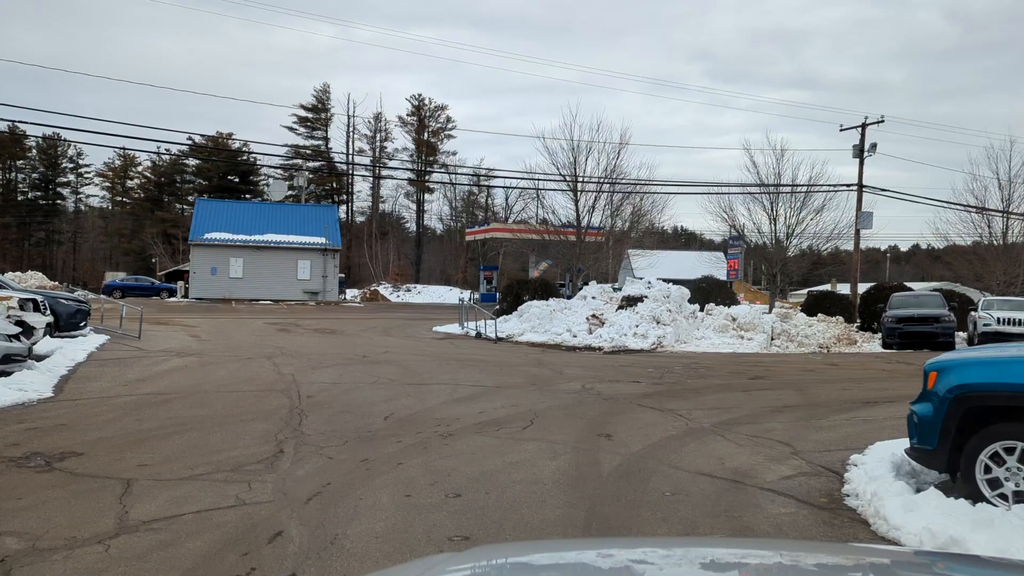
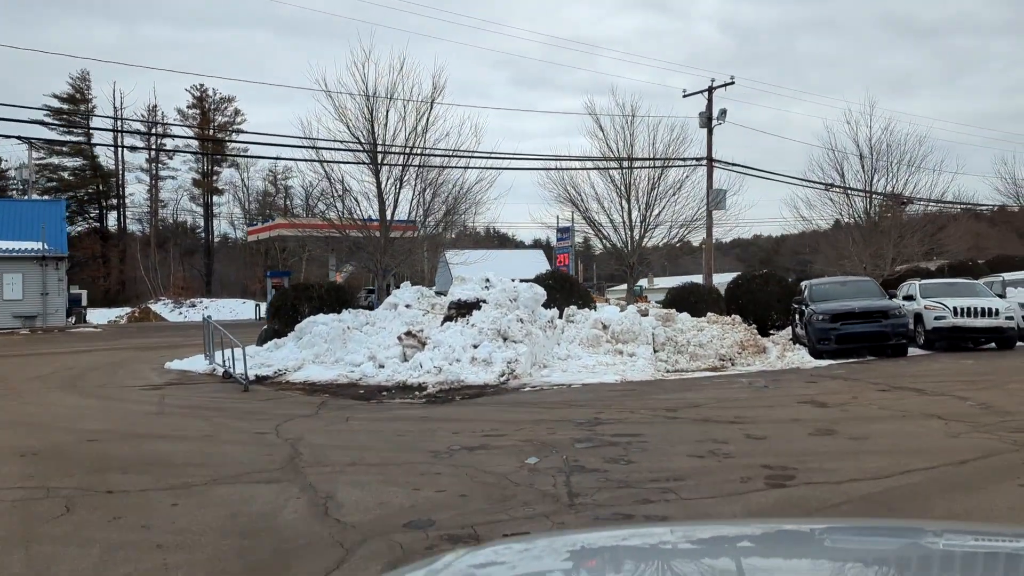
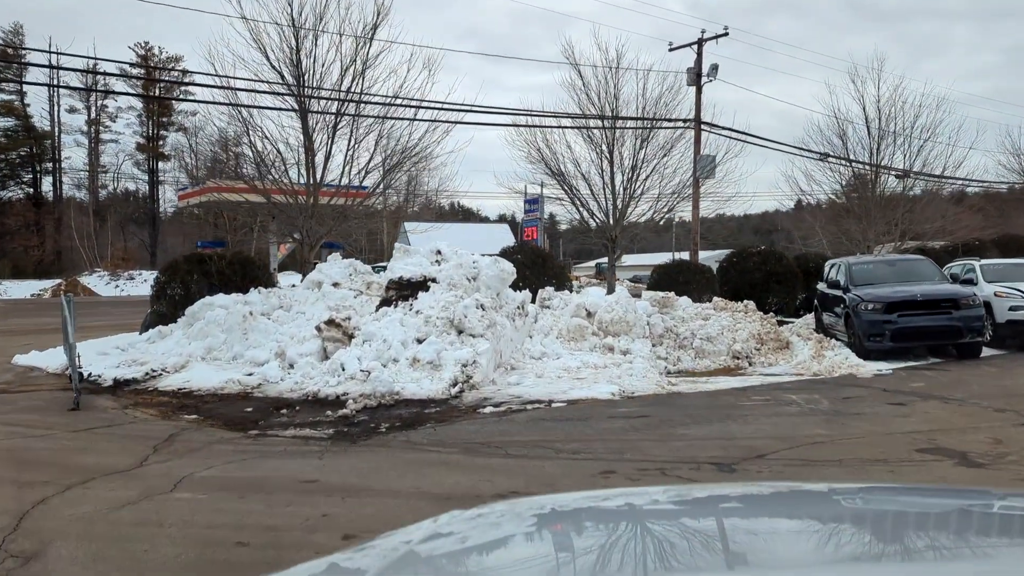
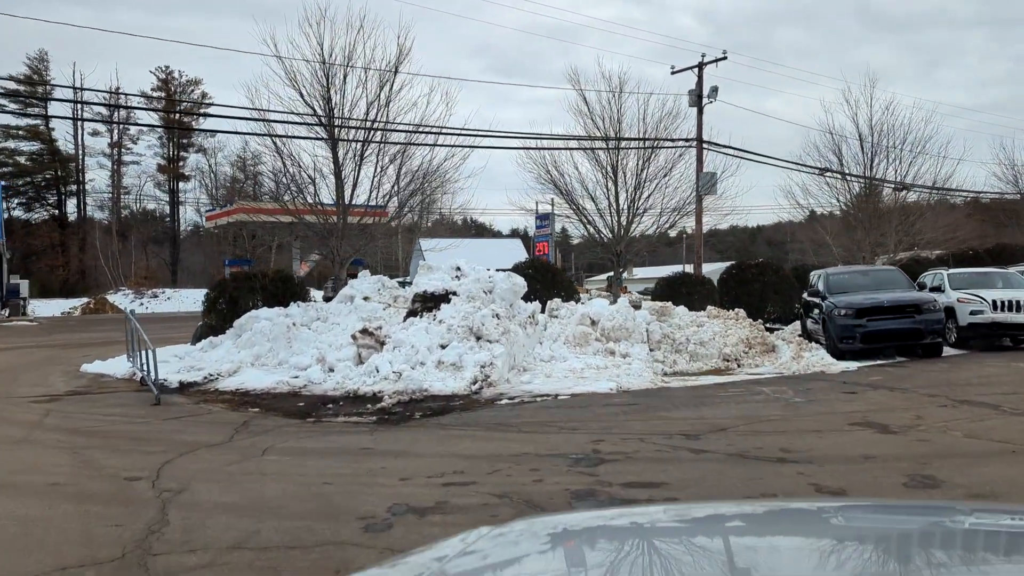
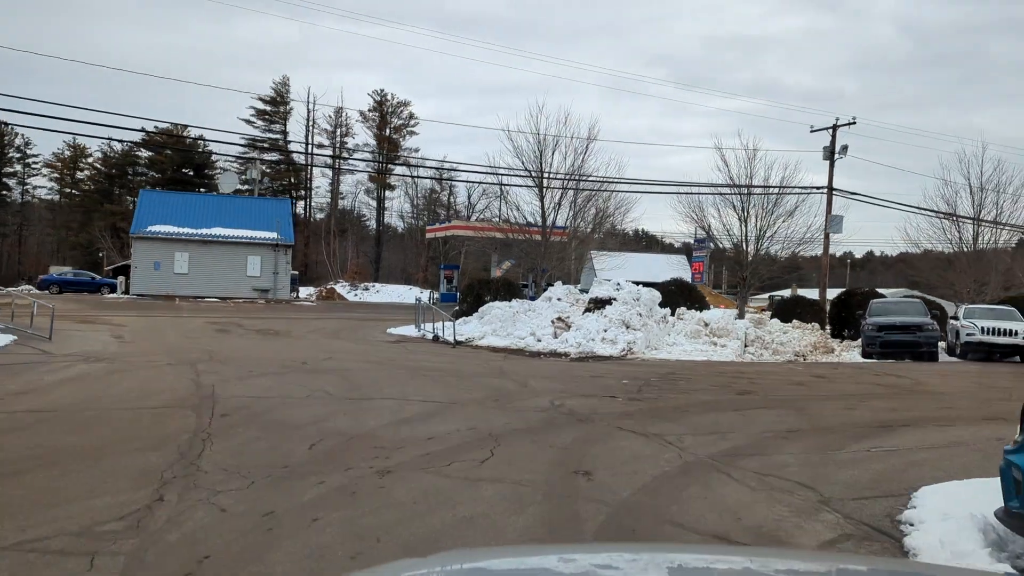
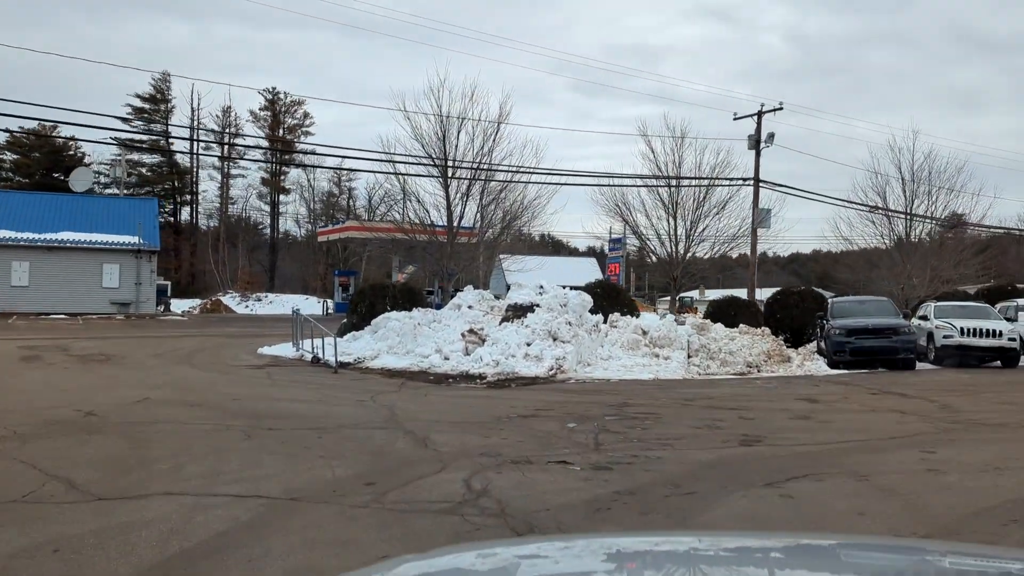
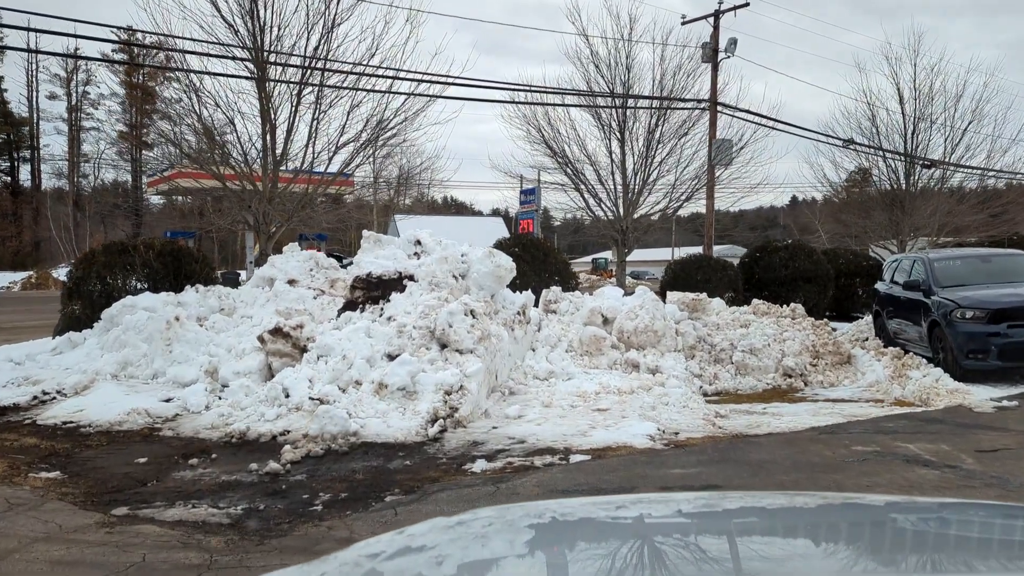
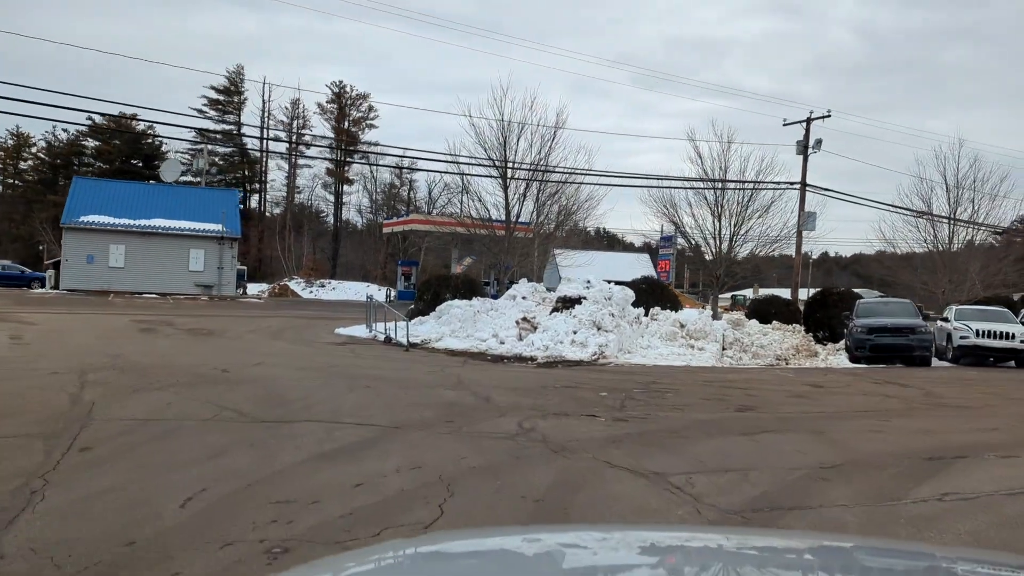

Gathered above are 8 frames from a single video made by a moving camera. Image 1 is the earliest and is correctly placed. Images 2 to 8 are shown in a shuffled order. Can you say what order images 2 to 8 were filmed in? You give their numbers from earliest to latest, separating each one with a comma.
5, 8, 6, 2, 4, 3, 7
